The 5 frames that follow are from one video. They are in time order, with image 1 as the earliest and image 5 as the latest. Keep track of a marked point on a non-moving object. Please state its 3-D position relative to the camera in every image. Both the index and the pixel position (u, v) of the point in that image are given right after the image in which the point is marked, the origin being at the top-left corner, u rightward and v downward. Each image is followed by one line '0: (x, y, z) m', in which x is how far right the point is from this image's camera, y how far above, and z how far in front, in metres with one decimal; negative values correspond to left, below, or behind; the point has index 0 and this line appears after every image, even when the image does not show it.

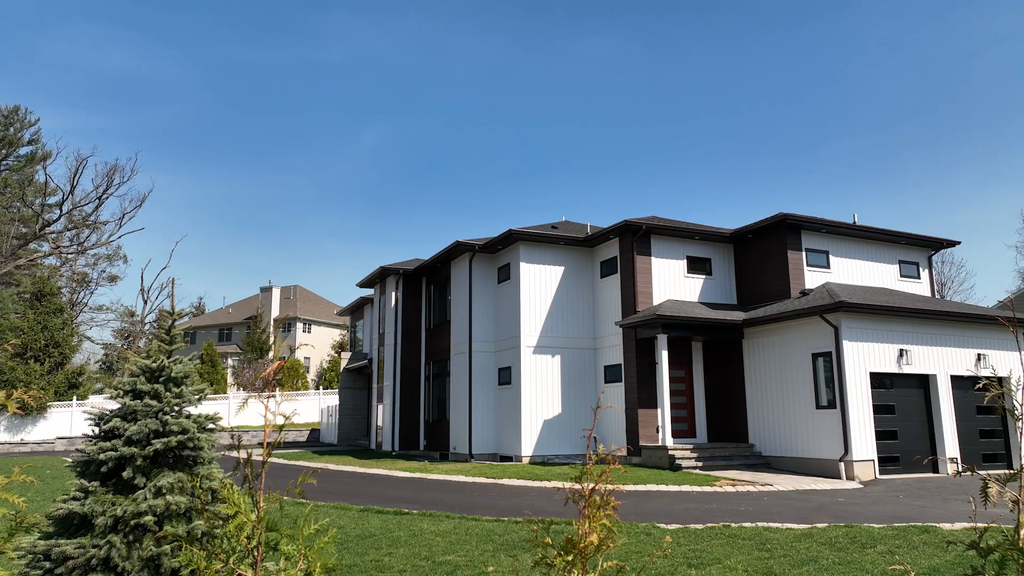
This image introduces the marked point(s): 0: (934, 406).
0: (+9.9, -2.7, +14.6) m
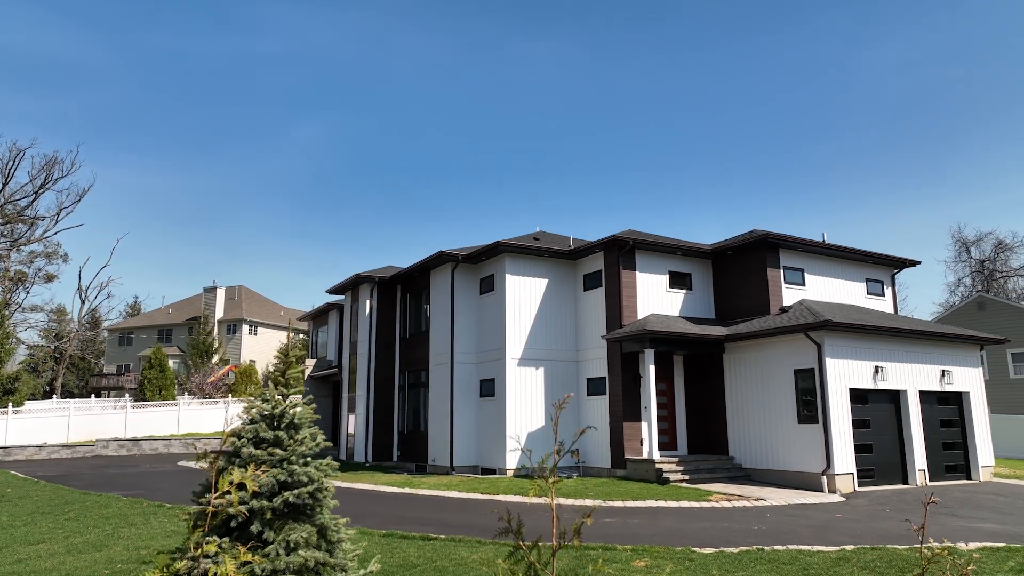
0: (+9.6, -3.2, +15.3) m
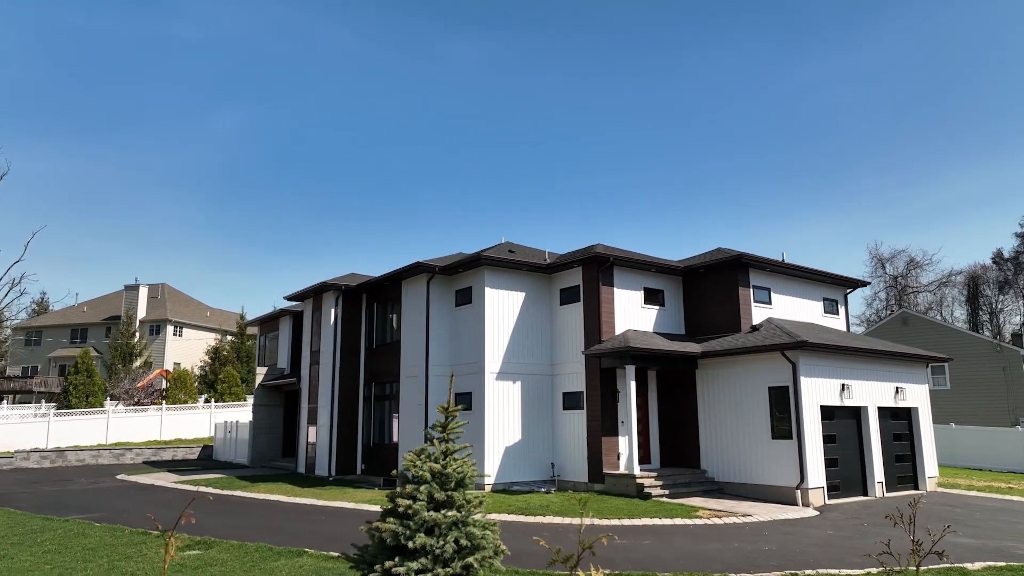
0: (+9.1, -3.8, +16.1) m
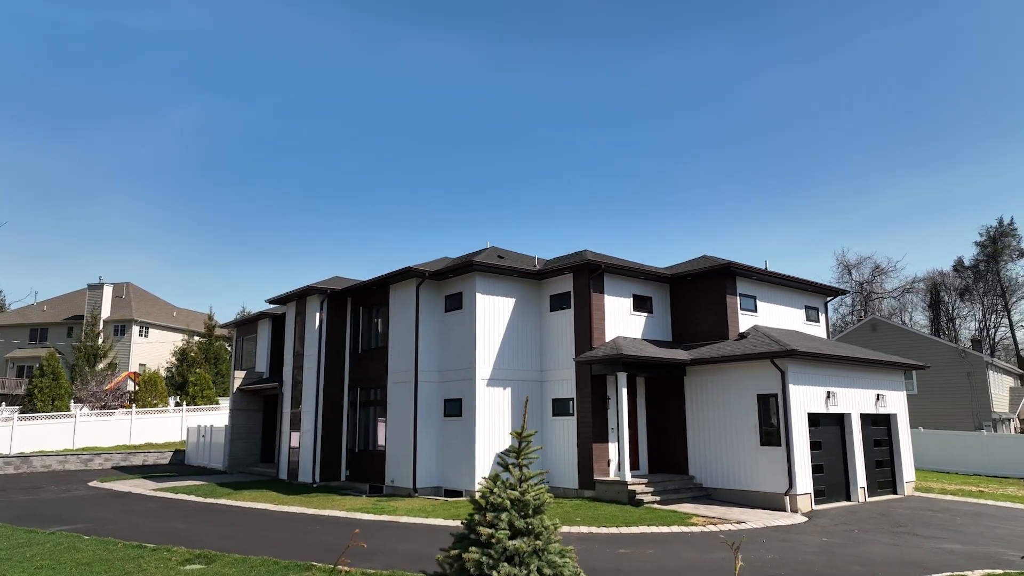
0: (+8.9, -4.0, +16.5) m
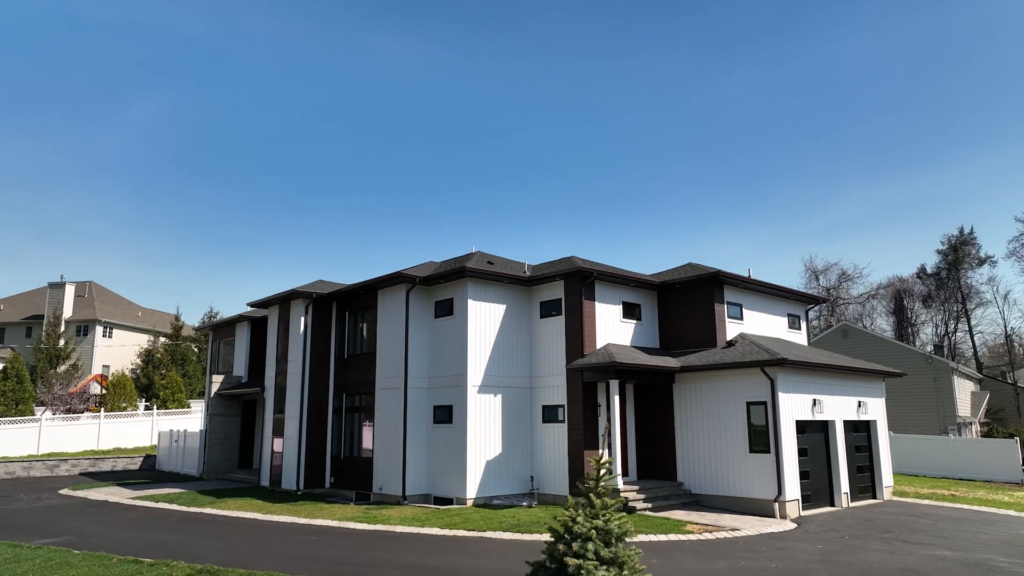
0: (+8.6, -4.3, +16.8) m
